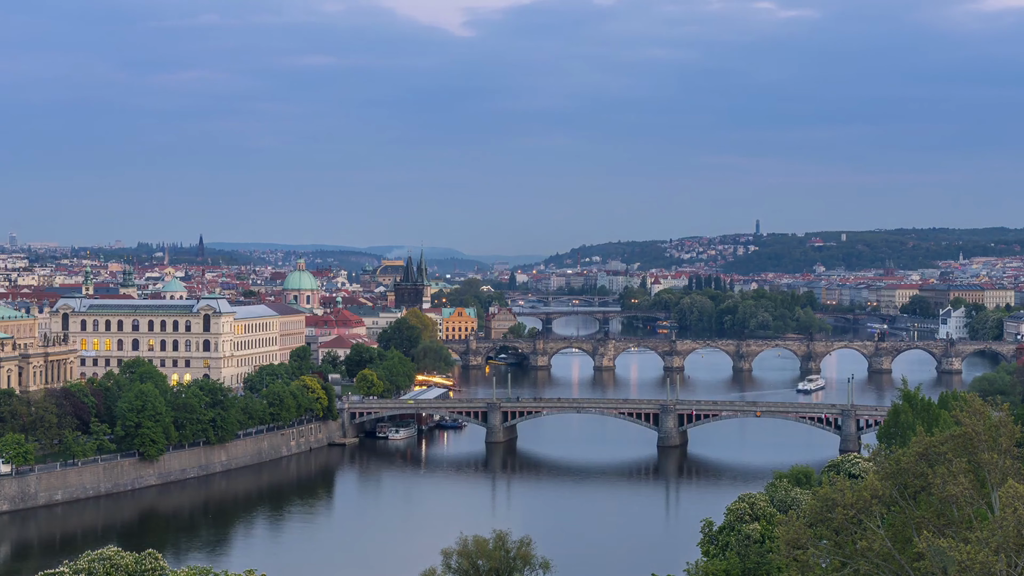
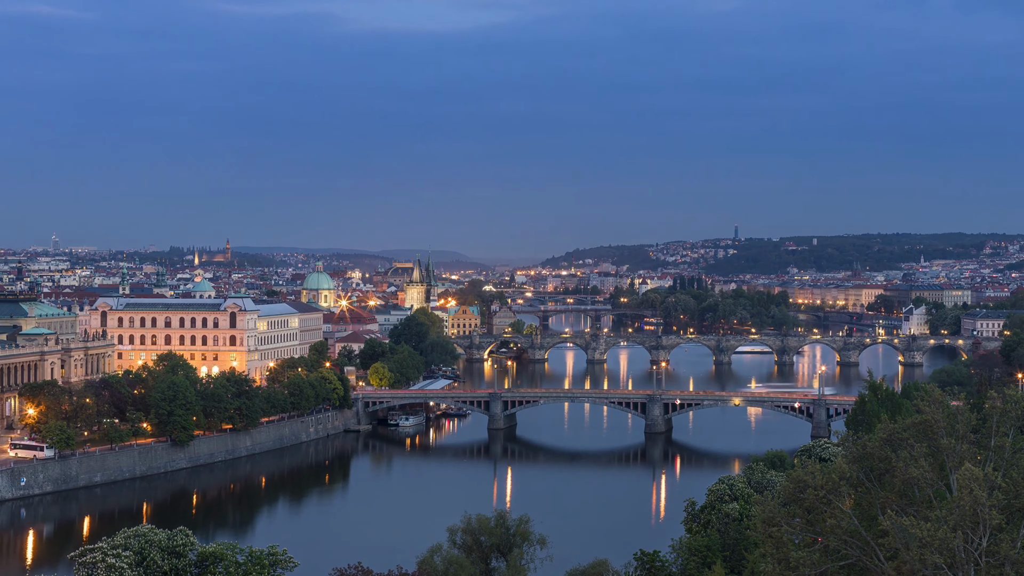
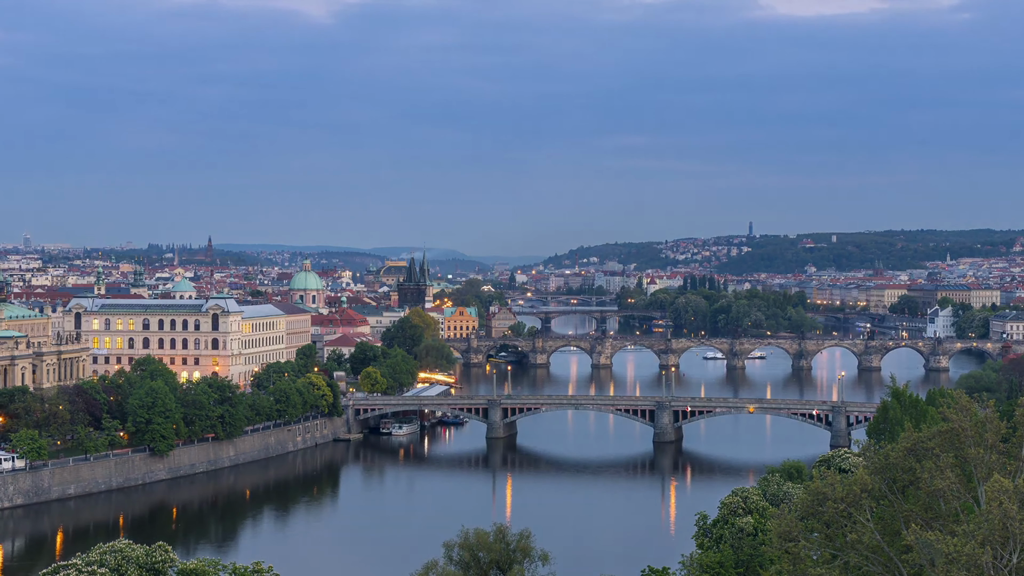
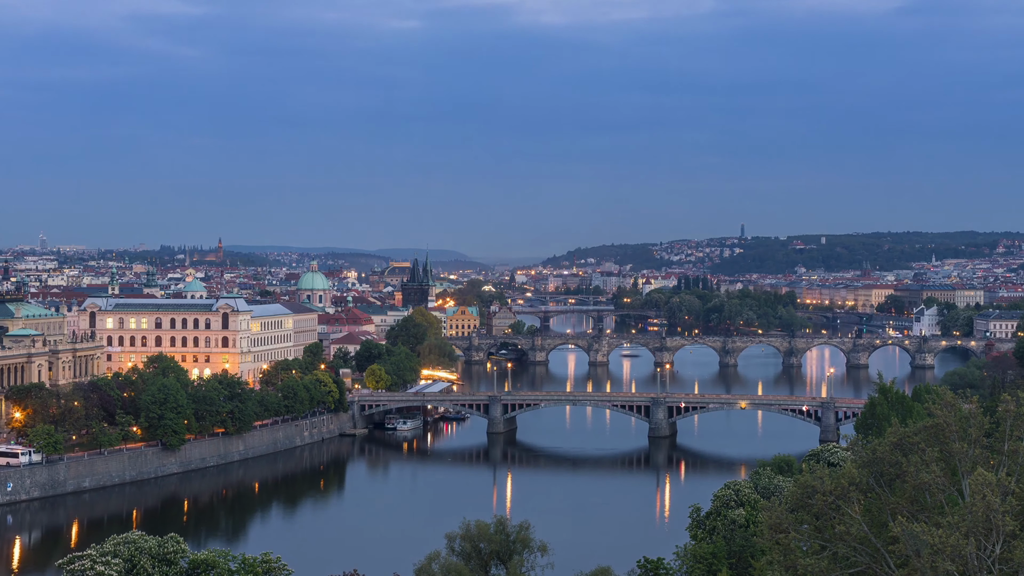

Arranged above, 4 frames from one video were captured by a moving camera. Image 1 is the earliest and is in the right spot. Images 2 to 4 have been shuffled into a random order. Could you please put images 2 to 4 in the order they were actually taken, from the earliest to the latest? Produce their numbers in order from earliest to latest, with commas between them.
3, 4, 2
